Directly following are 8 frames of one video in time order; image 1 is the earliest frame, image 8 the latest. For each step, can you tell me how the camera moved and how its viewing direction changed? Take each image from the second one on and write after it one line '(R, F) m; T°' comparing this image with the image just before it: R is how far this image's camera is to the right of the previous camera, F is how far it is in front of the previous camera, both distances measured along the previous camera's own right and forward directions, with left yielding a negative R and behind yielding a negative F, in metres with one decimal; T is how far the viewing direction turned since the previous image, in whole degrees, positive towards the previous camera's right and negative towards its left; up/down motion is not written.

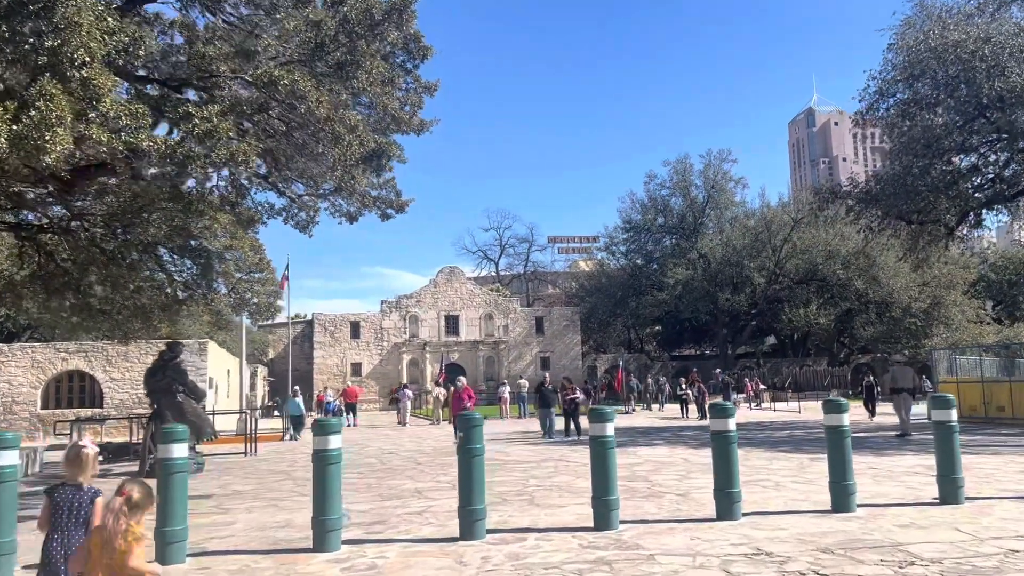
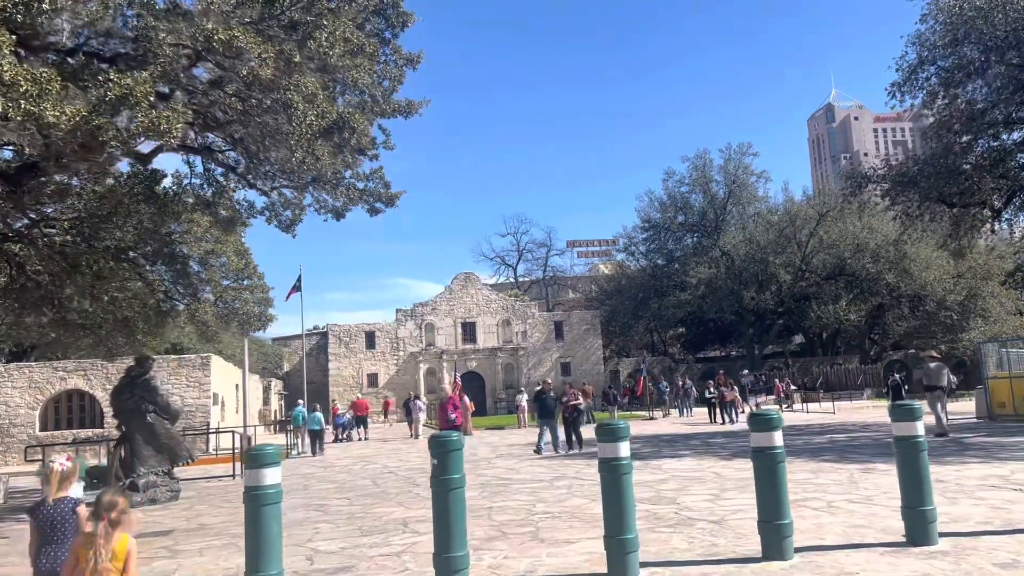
(+0.2, +1.4) m; -1°
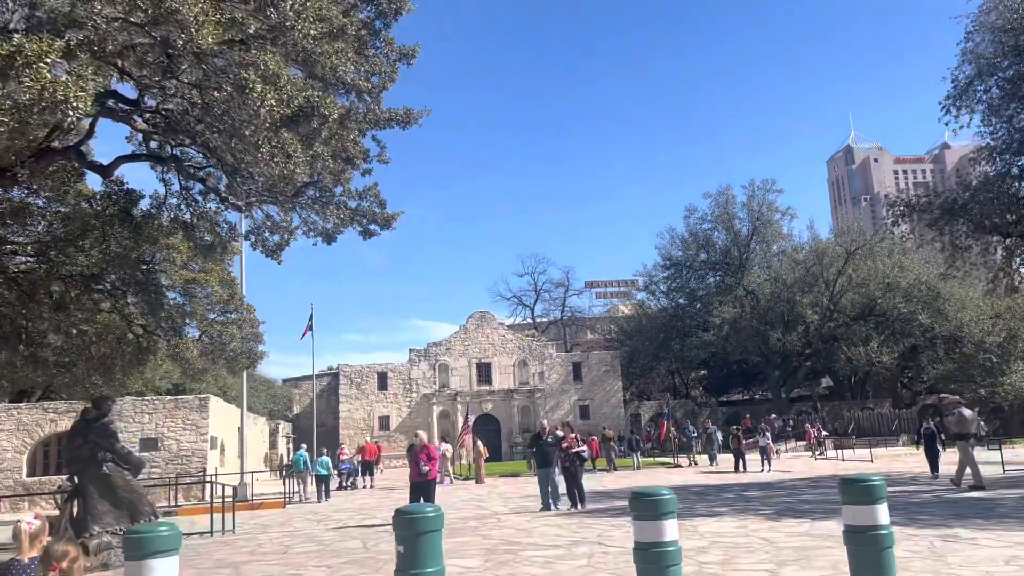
(+0.1, +1.5) m; -1°
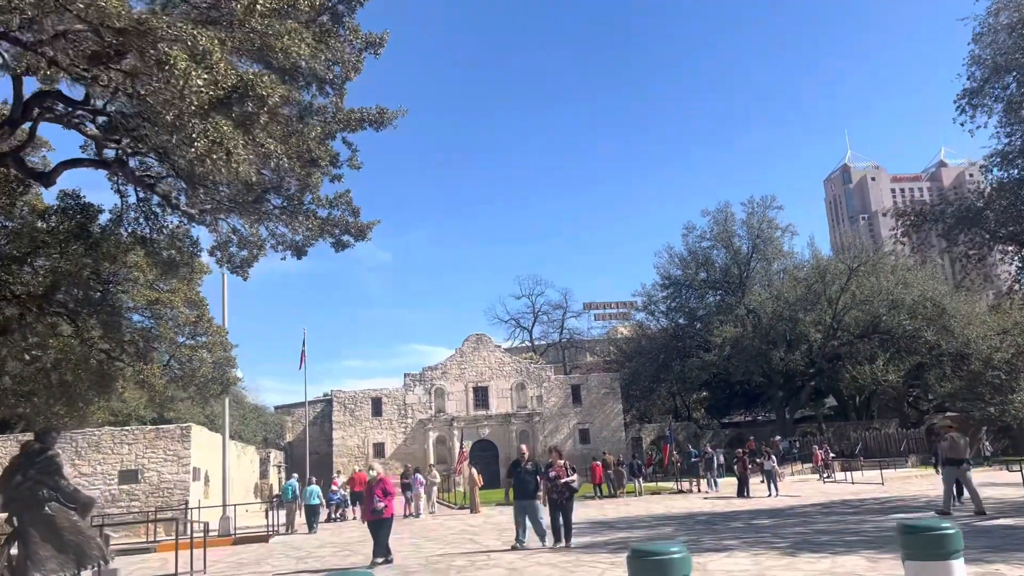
(+0.2, +0.9) m; 0°
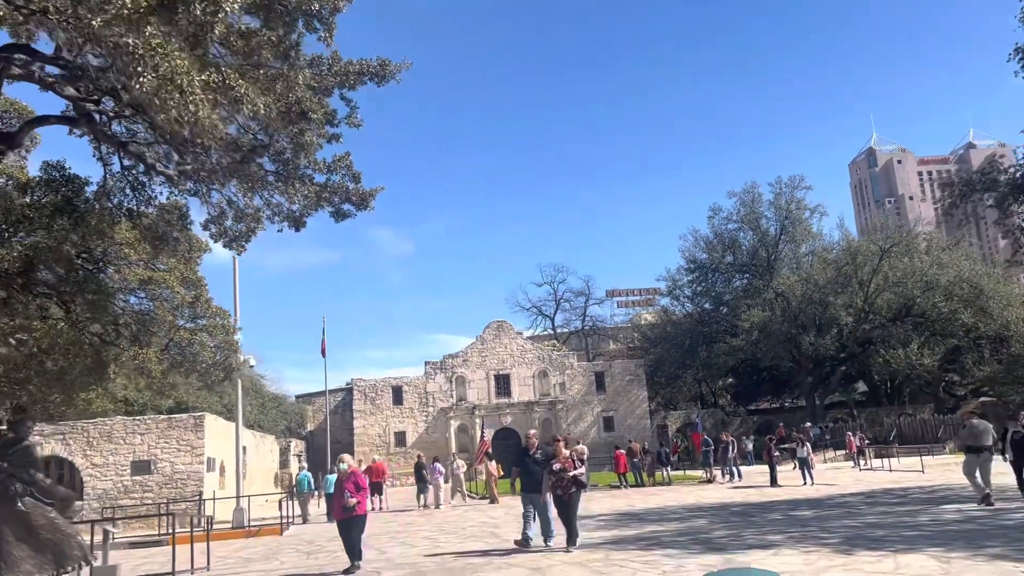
(0.0, +1.0) m; -1°
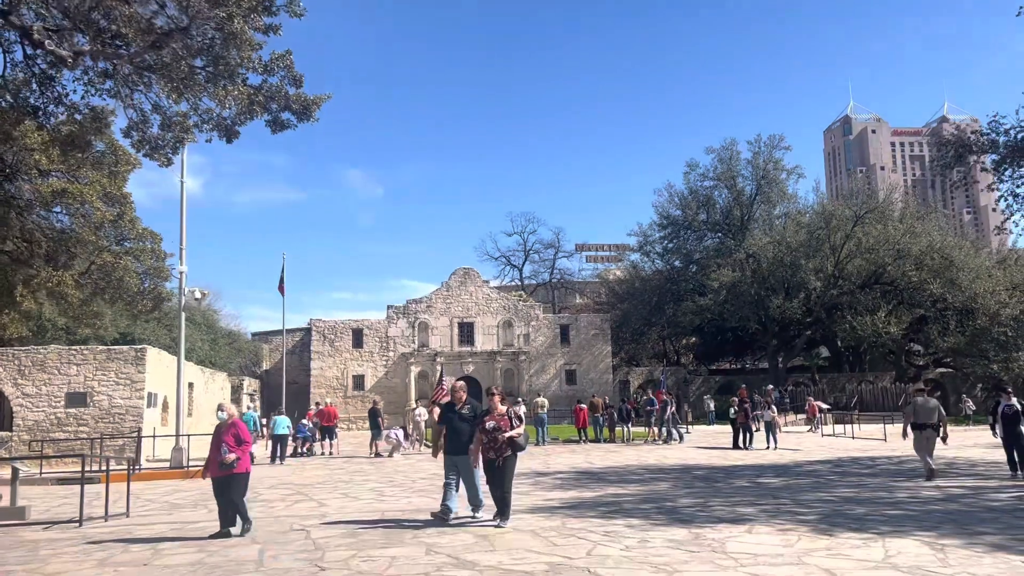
(+0.1, +1.1) m; +2°
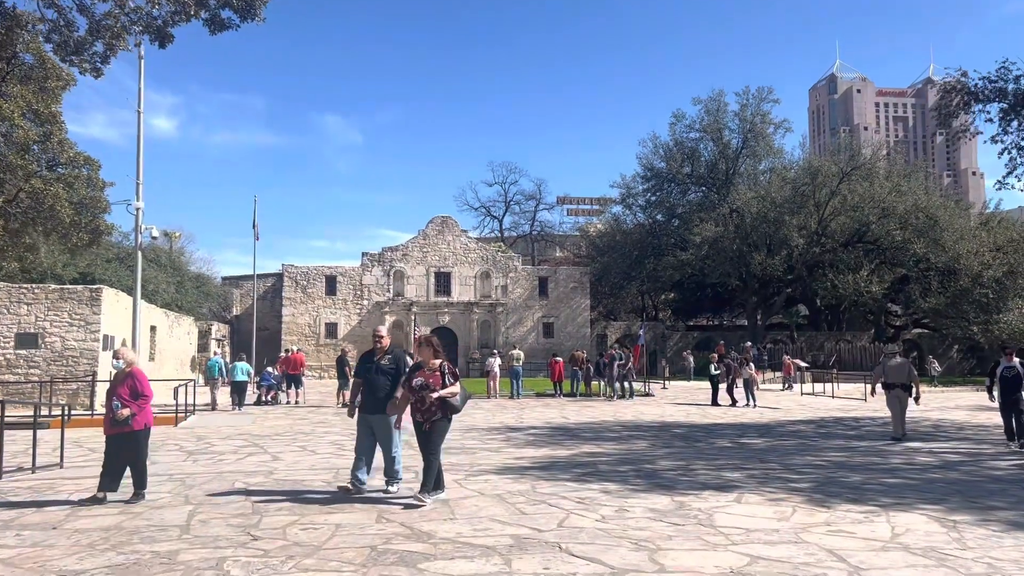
(+0.1, +0.9) m; +1°
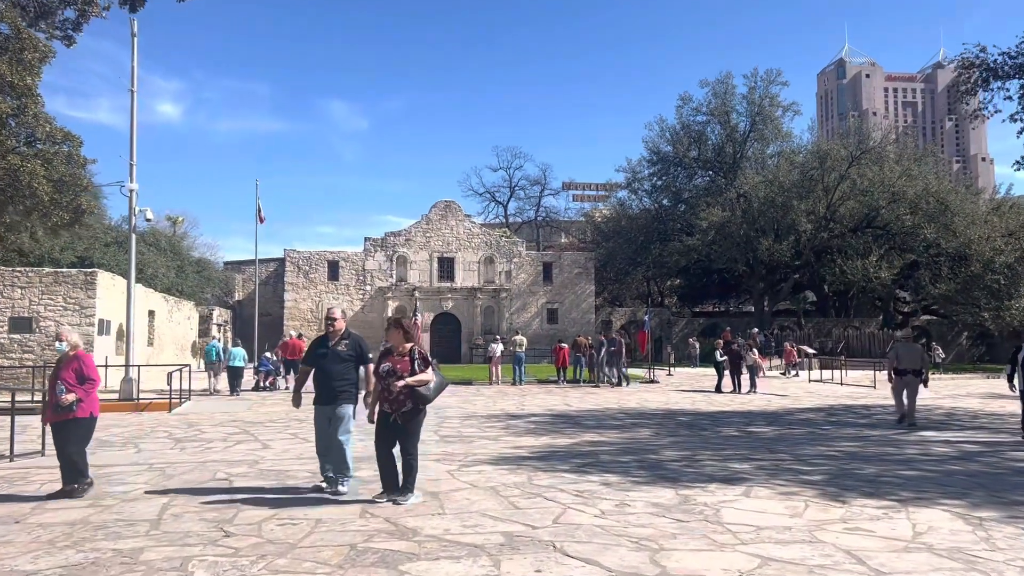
(+0.1, +0.4) m; 0°
